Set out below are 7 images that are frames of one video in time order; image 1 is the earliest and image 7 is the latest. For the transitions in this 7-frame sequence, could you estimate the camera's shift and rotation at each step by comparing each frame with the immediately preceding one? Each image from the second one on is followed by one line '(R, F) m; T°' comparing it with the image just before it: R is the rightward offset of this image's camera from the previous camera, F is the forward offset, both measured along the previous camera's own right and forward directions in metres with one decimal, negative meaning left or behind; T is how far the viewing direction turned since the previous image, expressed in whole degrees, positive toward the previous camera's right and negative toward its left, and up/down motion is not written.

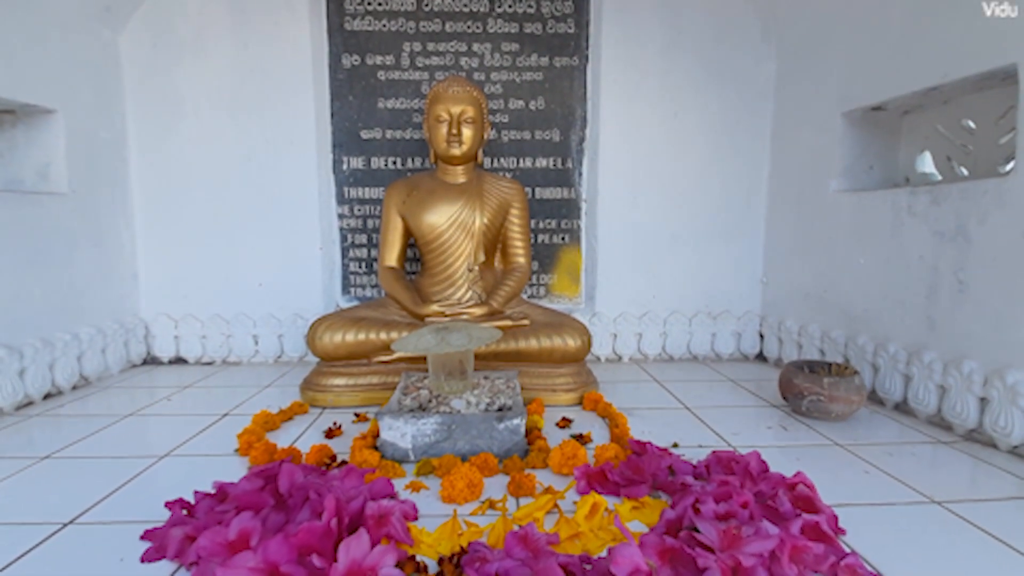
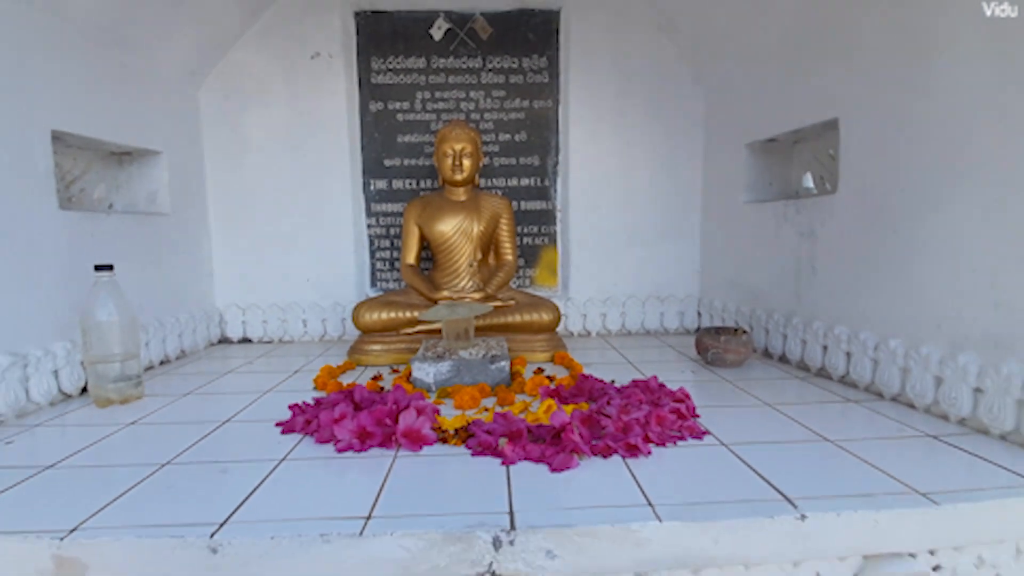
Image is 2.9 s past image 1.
(+0.1, -0.6) m; 0°
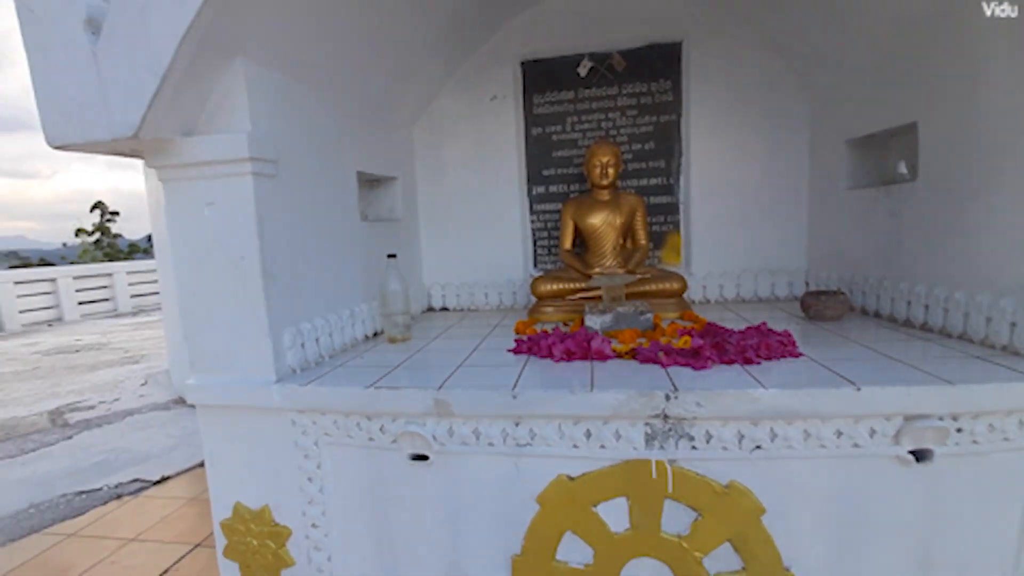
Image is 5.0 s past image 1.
(-0.2, -0.9) m; -12°
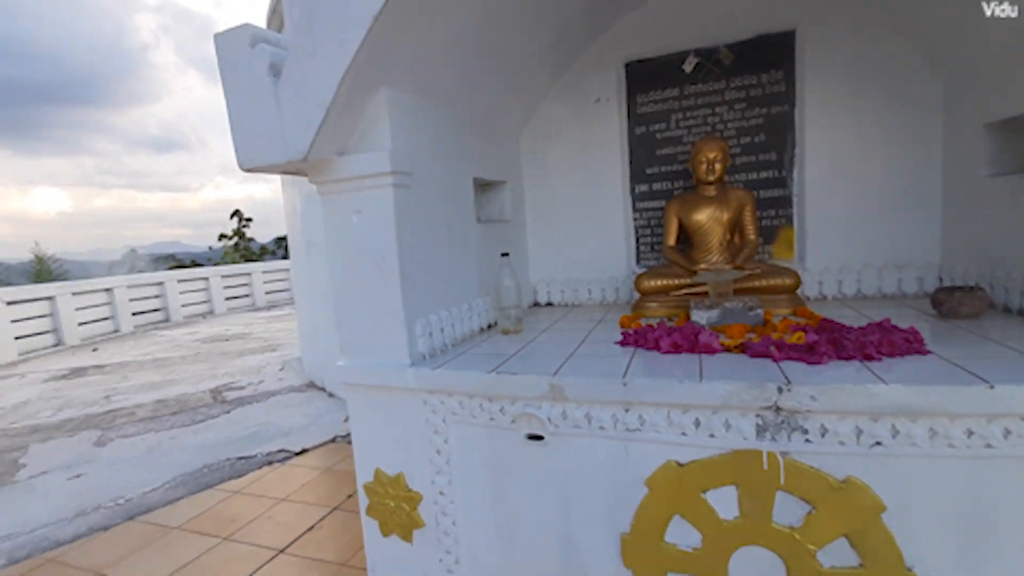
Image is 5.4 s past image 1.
(-0.1, -0.2) m; -11°
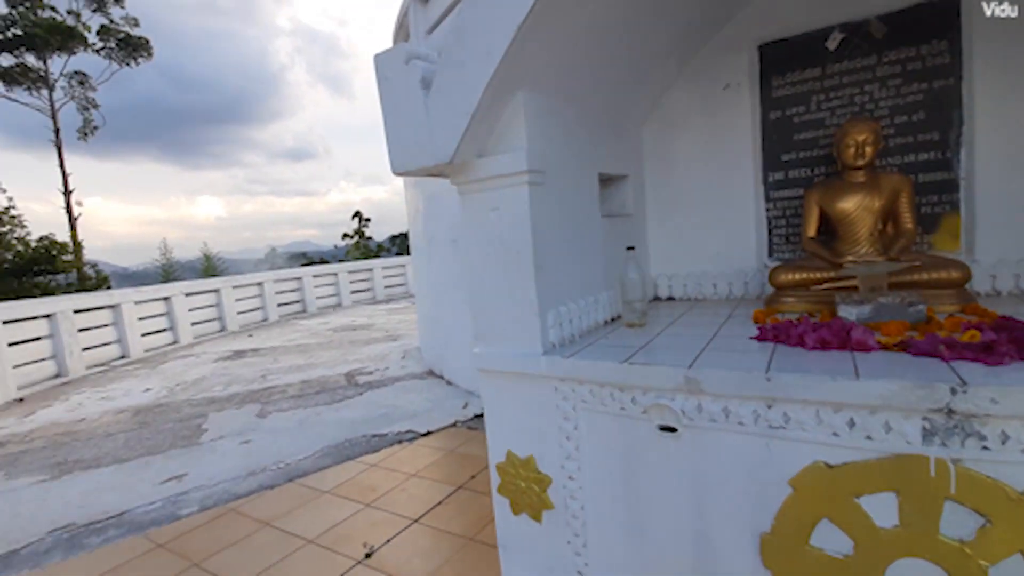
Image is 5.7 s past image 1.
(-0.1, -0.1) m; -12°
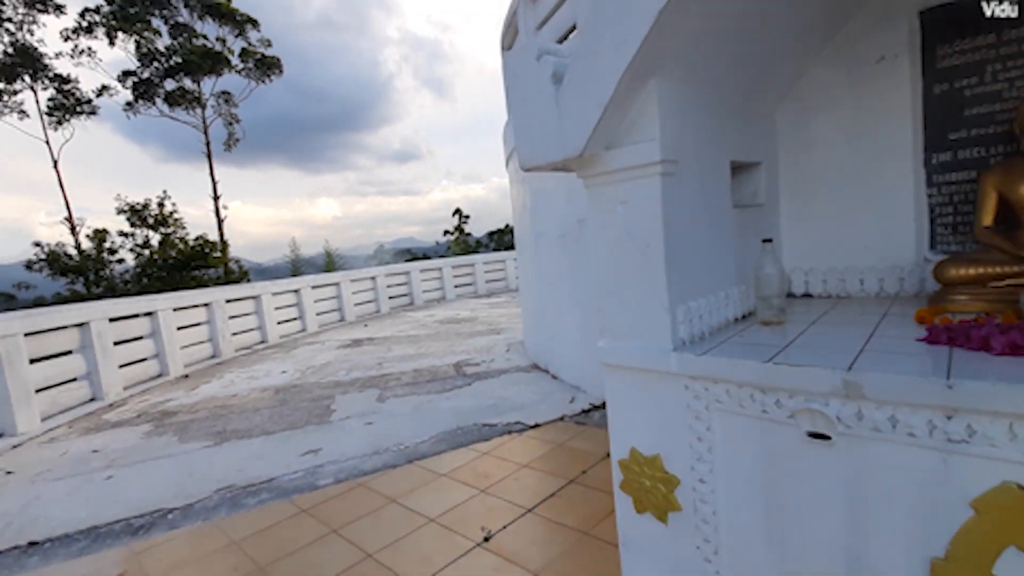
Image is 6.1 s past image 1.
(-0.2, 0.0) m; -11°
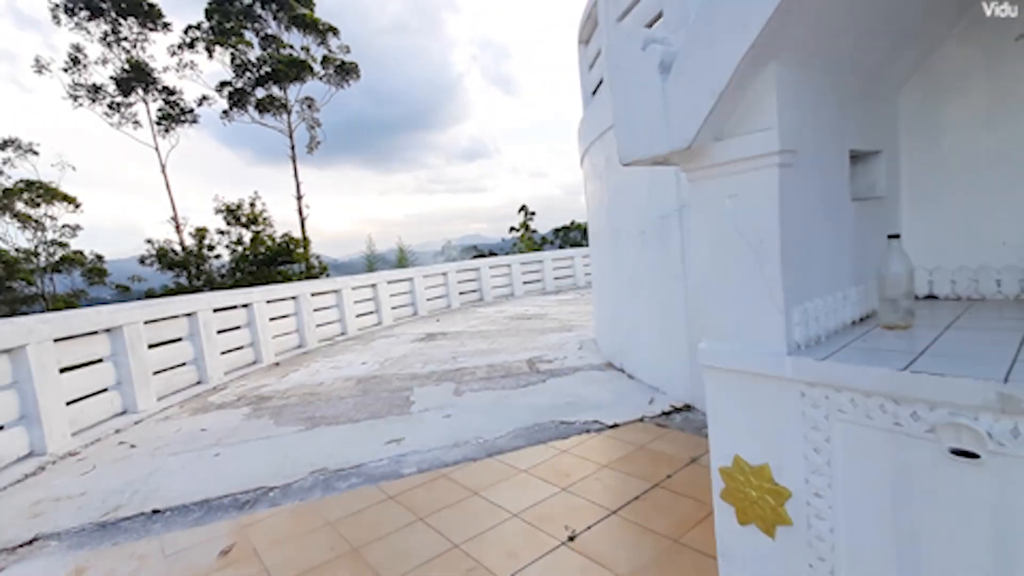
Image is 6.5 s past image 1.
(-0.2, 0.0) m; -7°
